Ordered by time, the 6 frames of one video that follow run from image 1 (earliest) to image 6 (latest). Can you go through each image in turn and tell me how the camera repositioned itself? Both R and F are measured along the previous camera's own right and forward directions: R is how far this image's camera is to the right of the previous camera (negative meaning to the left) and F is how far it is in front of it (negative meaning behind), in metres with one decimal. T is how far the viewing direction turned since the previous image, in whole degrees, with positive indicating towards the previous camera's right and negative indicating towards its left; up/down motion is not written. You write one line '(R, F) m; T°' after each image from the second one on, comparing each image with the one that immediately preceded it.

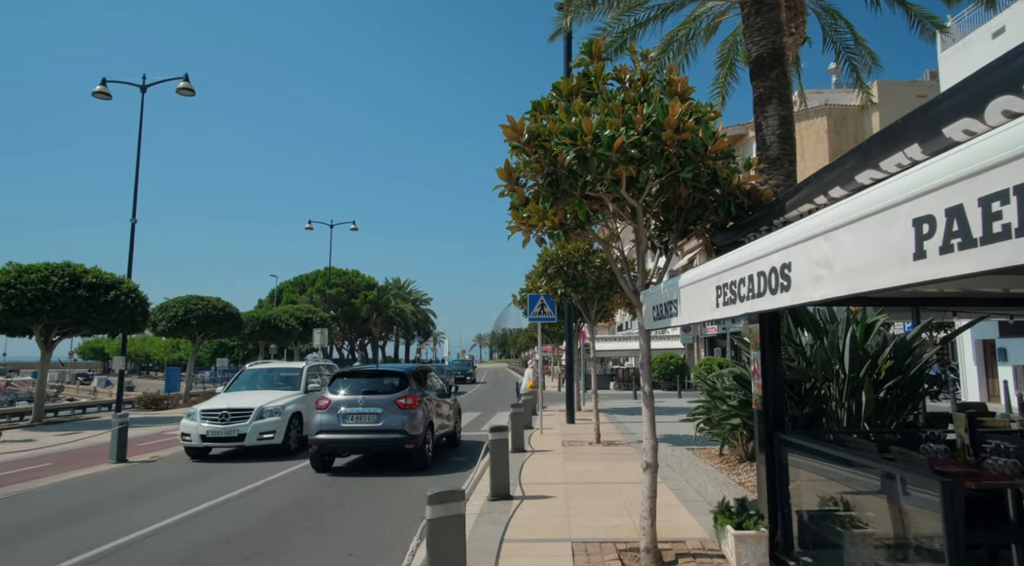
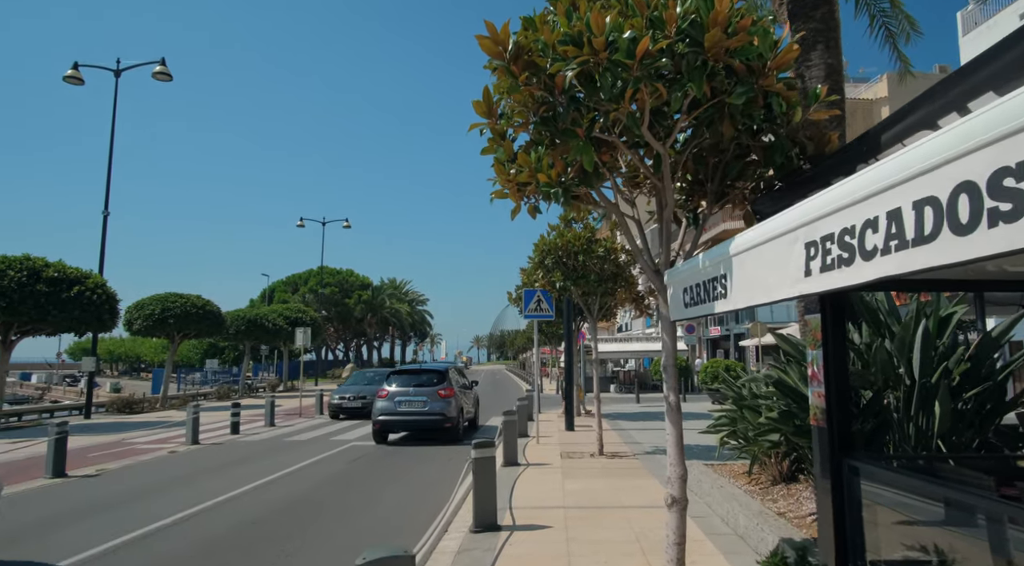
(+0.1, +1.3) m; 0°
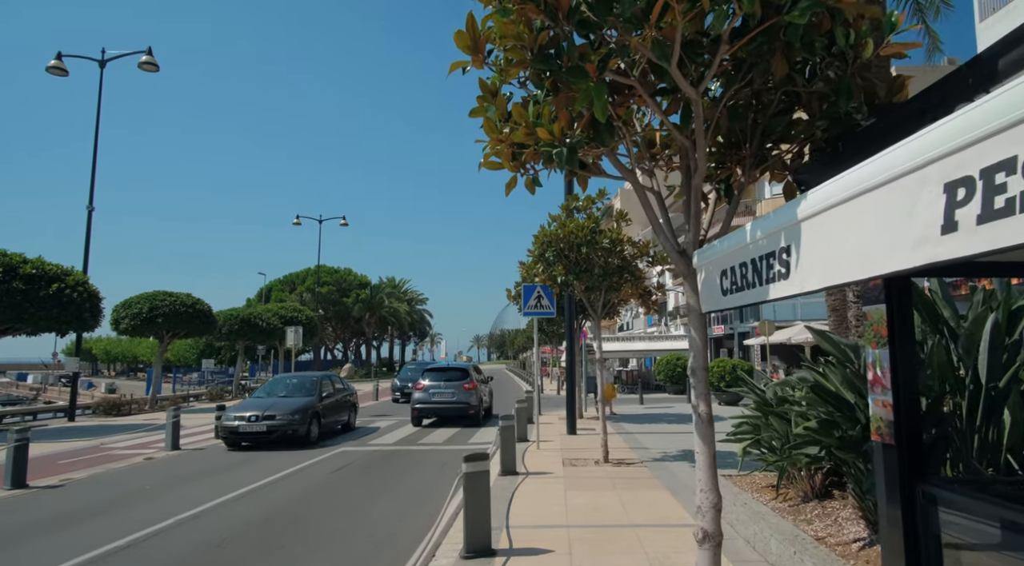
(0.0, +0.8) m; 0°
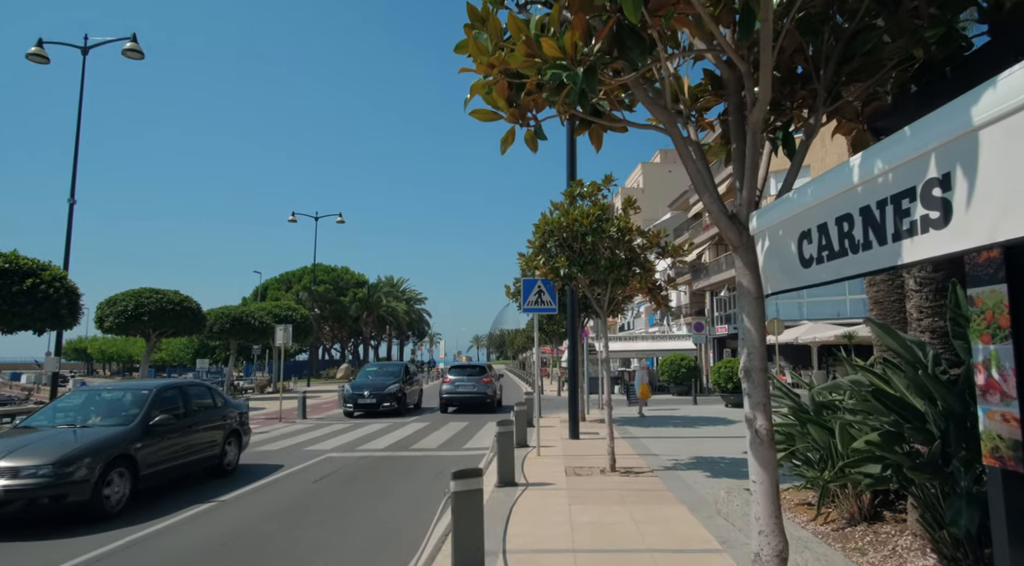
(0.0, +0.8) m; 0°
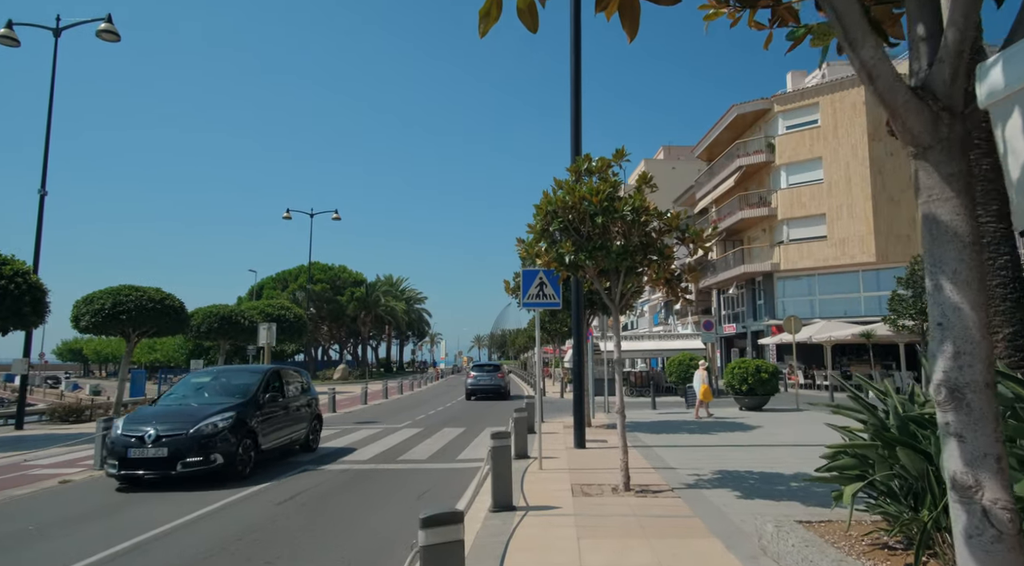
(+0.1, +1.3) m; 0°
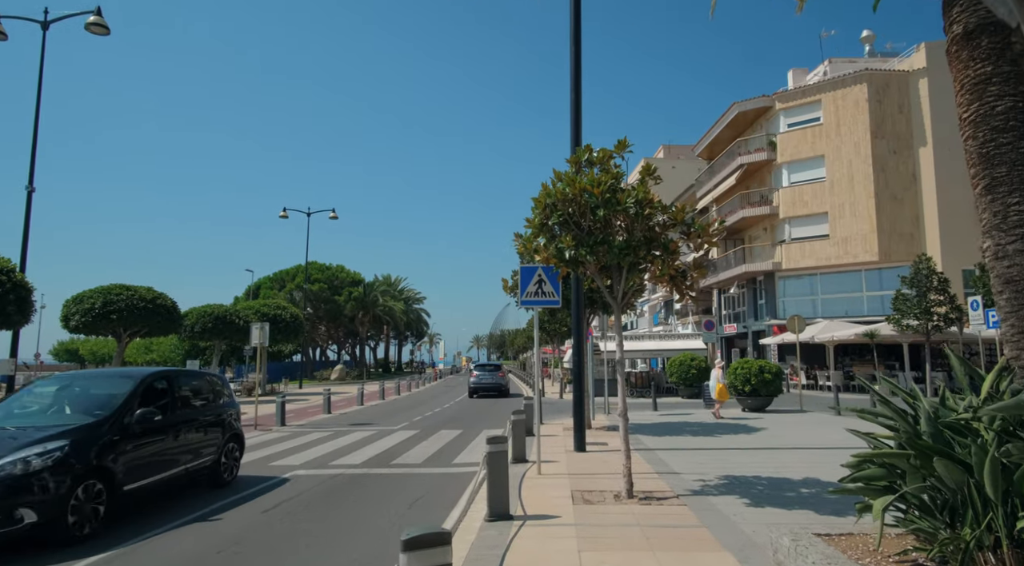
(0.0, +0.4) m; 0°
